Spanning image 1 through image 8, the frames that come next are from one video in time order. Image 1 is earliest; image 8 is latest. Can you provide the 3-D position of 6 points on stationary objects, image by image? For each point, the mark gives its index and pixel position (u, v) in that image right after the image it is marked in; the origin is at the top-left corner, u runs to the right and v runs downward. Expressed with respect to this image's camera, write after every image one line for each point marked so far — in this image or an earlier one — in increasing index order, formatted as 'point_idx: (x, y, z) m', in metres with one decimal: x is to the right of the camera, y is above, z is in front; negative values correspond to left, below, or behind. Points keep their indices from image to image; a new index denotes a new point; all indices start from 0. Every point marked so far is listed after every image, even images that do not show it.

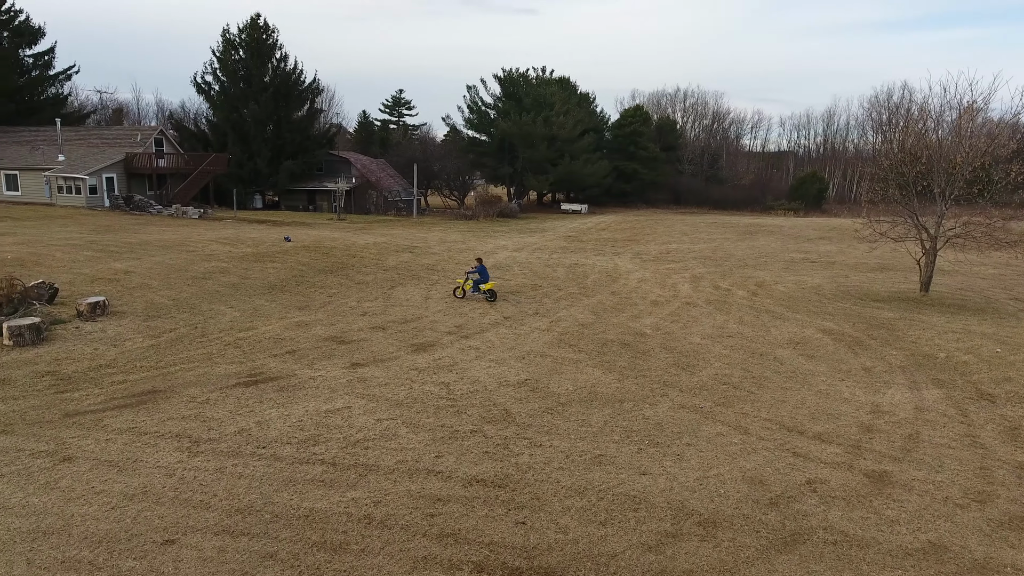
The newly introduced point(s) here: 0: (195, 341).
0: (-5.1, -0.9, +10.2) m
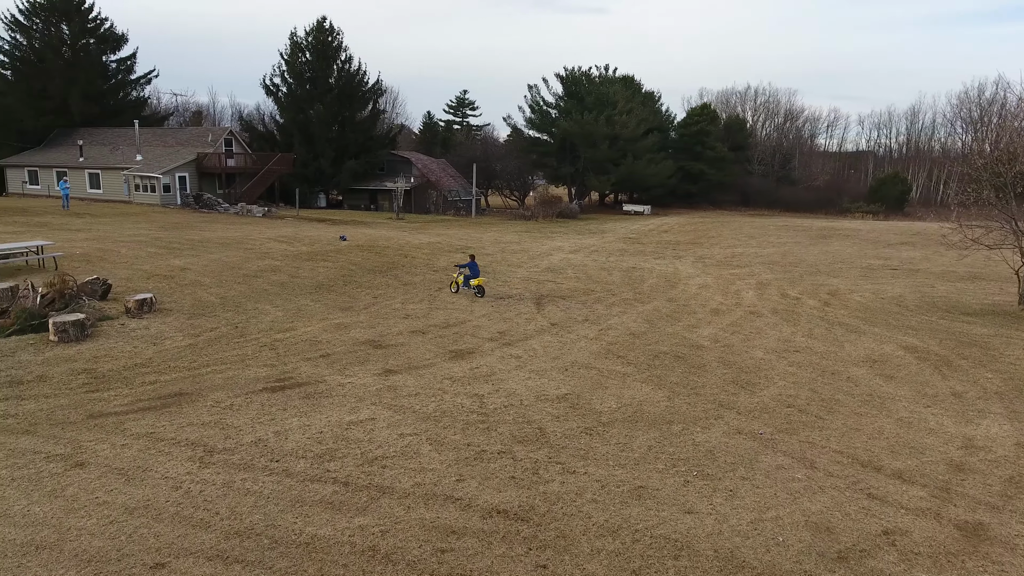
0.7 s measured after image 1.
0: (-4.4, -0.9, +10.1) m
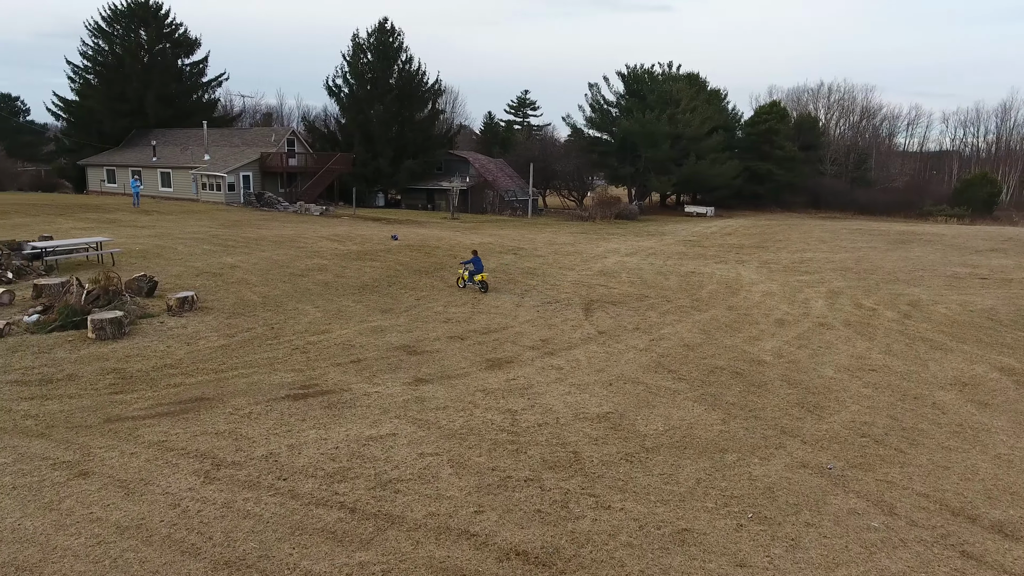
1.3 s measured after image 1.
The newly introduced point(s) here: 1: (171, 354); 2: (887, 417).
0: (-3.8, -0.9, +9.8) m
1: (-4.9, -0.9, +9.2) m
2: (+4.4, -1.5, +7.6) m
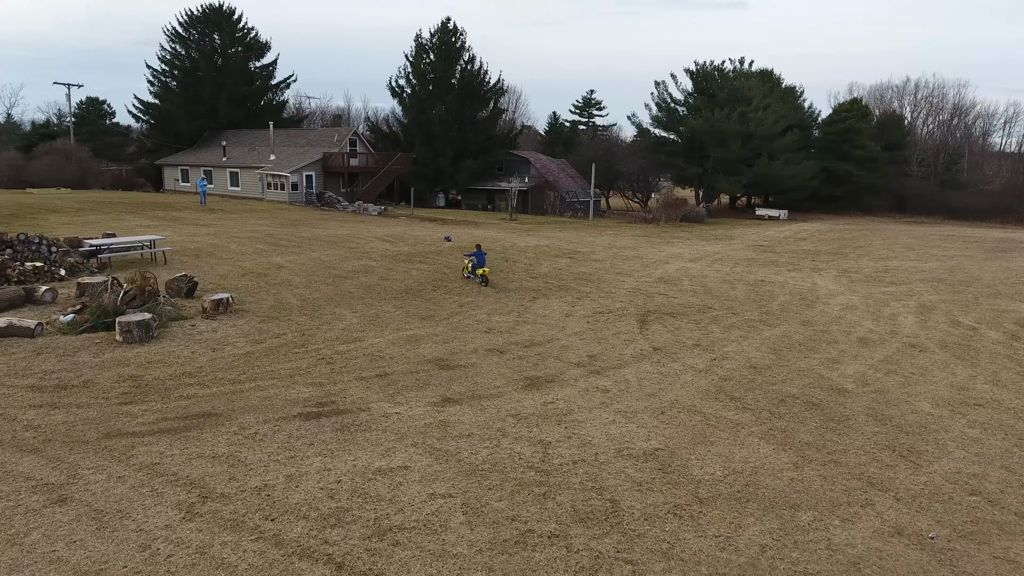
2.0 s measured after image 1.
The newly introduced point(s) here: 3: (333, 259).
0: (-3.2, -0.9, +9.2) m
1: (-4.3, -1.0, +8.7) m
2: (+4.8, -1.8, +6.3) m
3: (-5.0, +0.8, +17.8) m
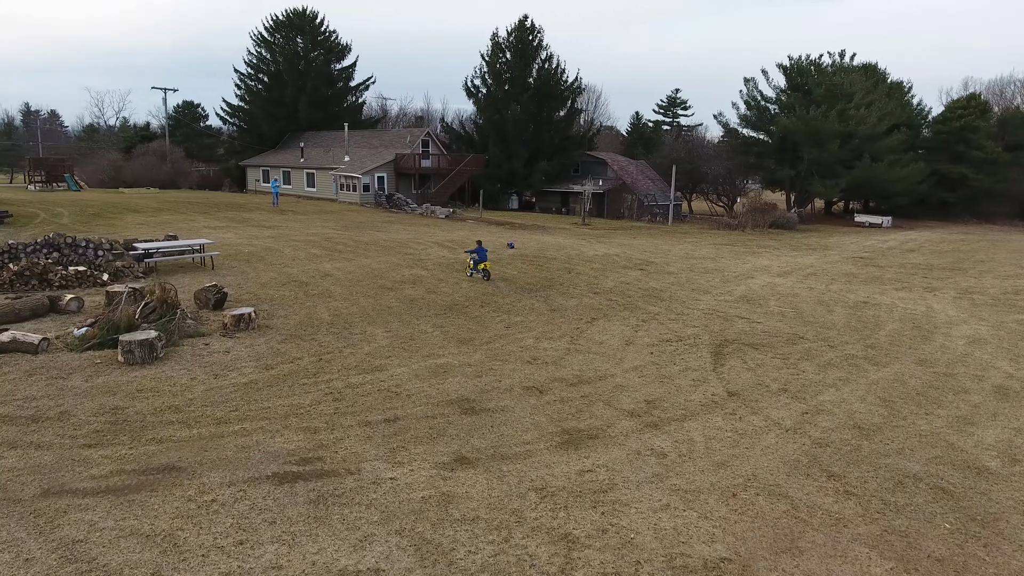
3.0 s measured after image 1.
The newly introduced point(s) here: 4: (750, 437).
0: (-2.7, -1.2, +8.1) m
1: (-3.9, -1.2, +7.7) m
2: (+4.8, -2.2, +4.2) m
3: (-3.4, +0.6, +16.8) m
4: (+2.5, -1.6, +6.9) m
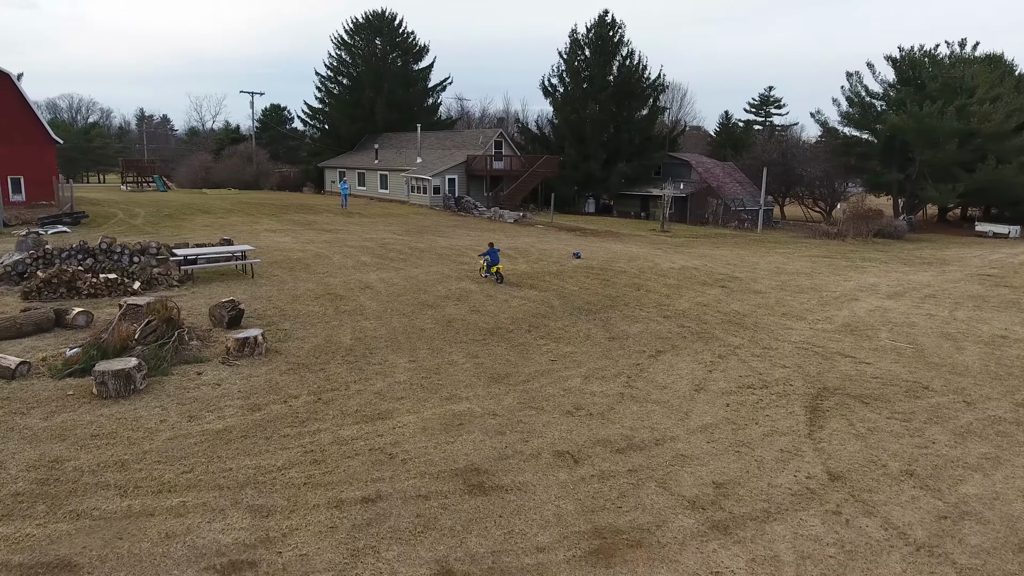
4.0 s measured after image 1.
0: (-2.4, -1.5, +6.6) m
1: (-3.6, -1.5, +6.4) m
2: (+4.5, -2.7, +1.8) m
3: (-1.9, +0.2, +15.4) m
4: (+2.6, -2.0, +4.9) m
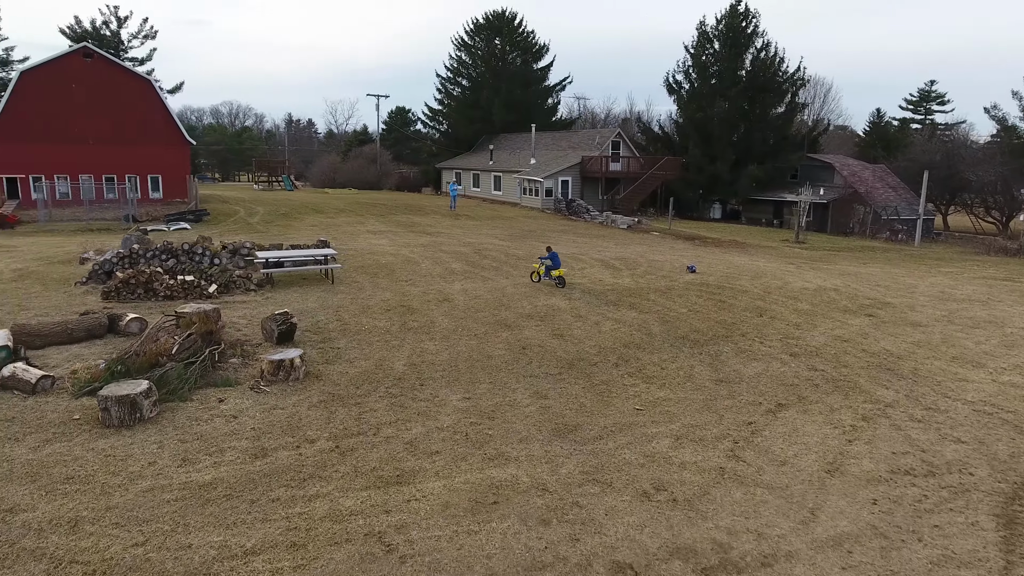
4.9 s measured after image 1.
0: (-2.0, -1.7, +5.4) m
1: (-3.3, -1.7, +5.4) m
2: (+3.9, -3.2, -0.6) m
3: (+0.2, -0.1, +13.9) m
4: (+2.6, -2.4, +2.7) m
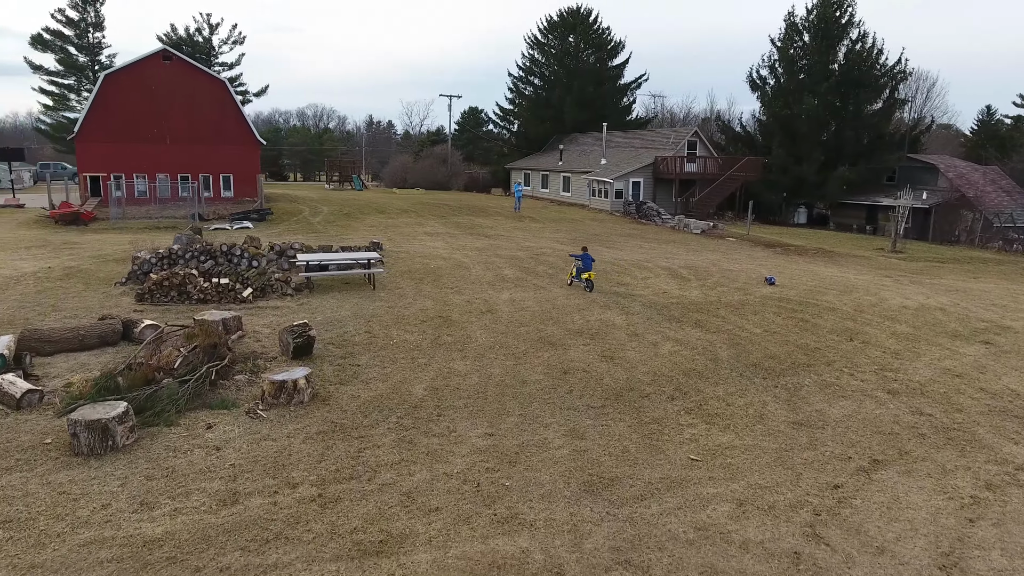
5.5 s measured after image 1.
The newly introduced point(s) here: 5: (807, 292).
0: (-2.0, -1.9, +4.4) m
1: (-3.2, -1.8, +4.6) m
2: (+3.1, -3.4, -2.2) m
3: (+1.2, -0.3, +12.6) m
4: (+2.3, -2.7, +1.2) m
5: (+6.8, -0.1, +14.7) m
